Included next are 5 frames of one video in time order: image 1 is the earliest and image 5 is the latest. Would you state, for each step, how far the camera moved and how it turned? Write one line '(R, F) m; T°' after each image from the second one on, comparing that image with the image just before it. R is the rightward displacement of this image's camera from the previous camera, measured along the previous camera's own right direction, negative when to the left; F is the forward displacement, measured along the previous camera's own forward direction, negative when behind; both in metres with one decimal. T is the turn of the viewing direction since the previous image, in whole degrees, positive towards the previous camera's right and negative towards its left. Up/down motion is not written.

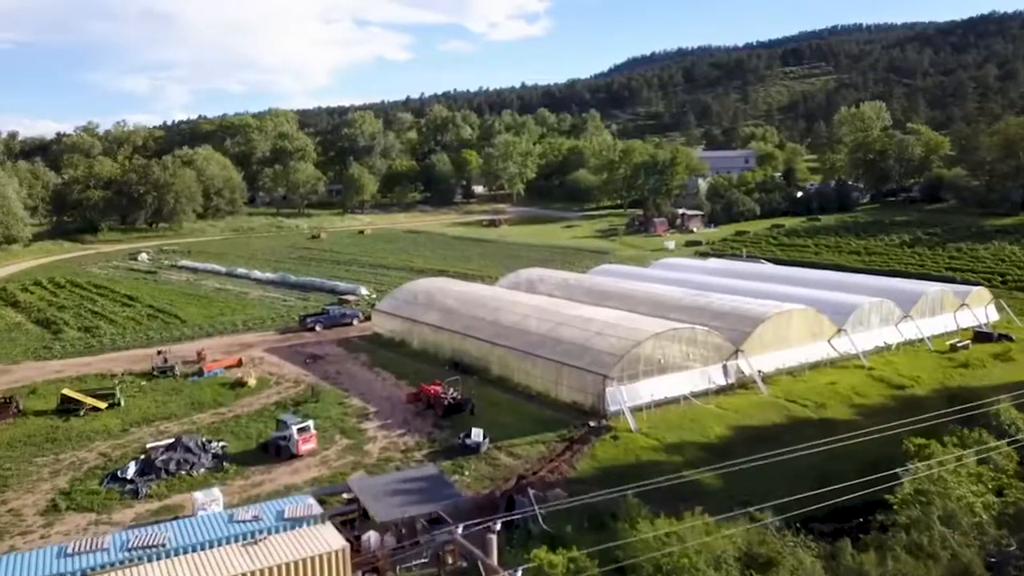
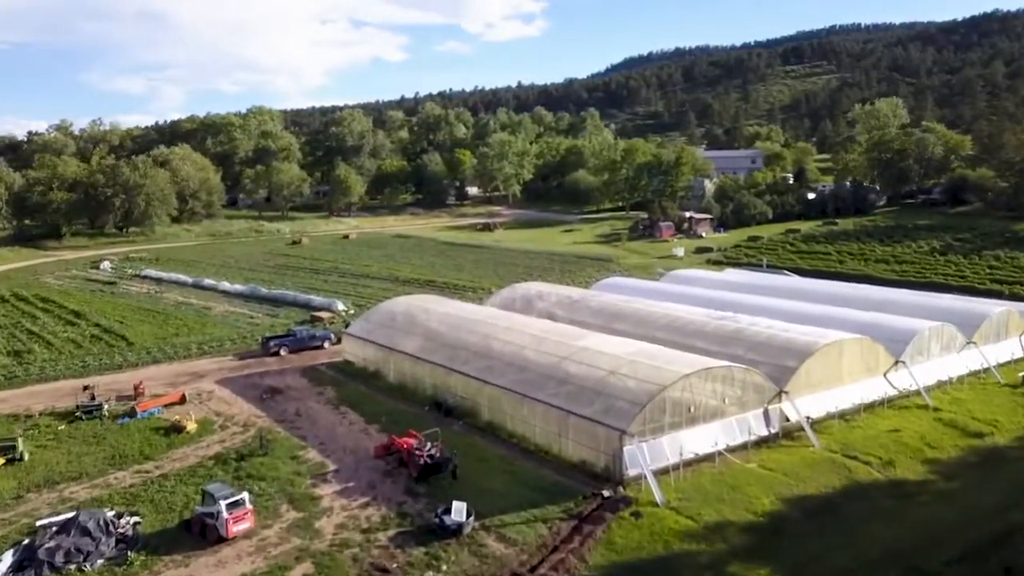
(+0.1, +4.5) m; 0°
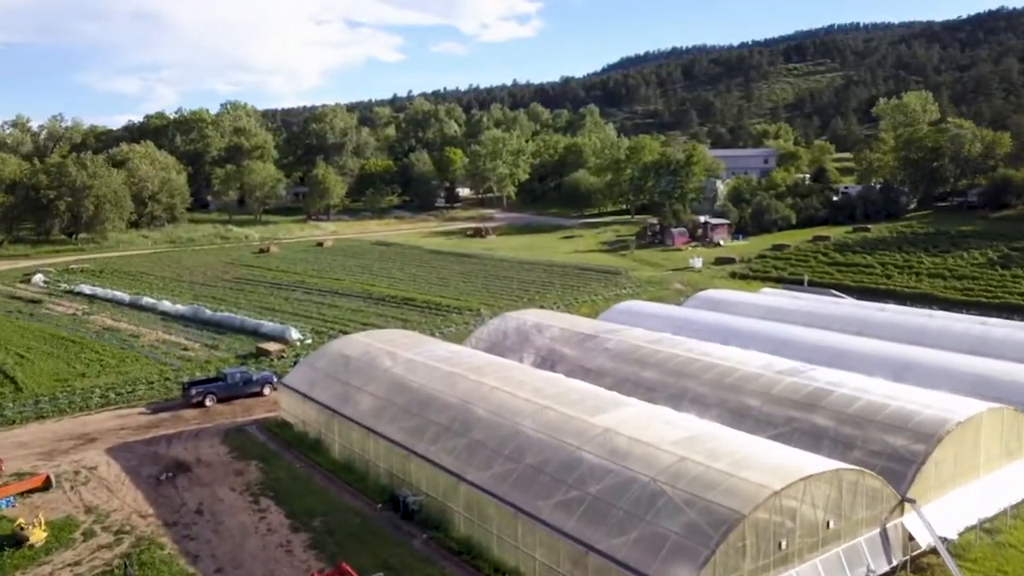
(+0.1, +6.6) m; 0°
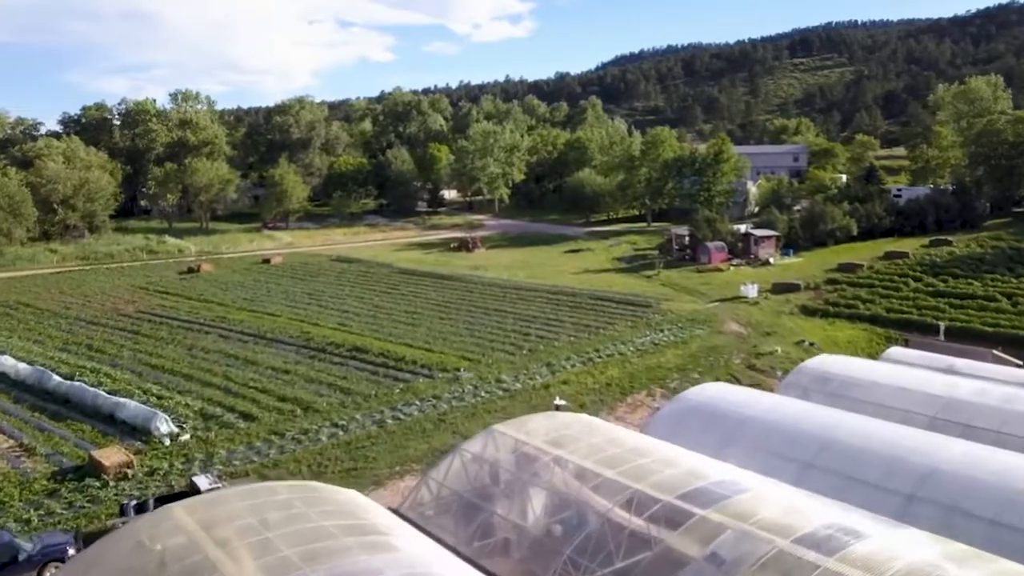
(0.0, +11.2) m; 0°
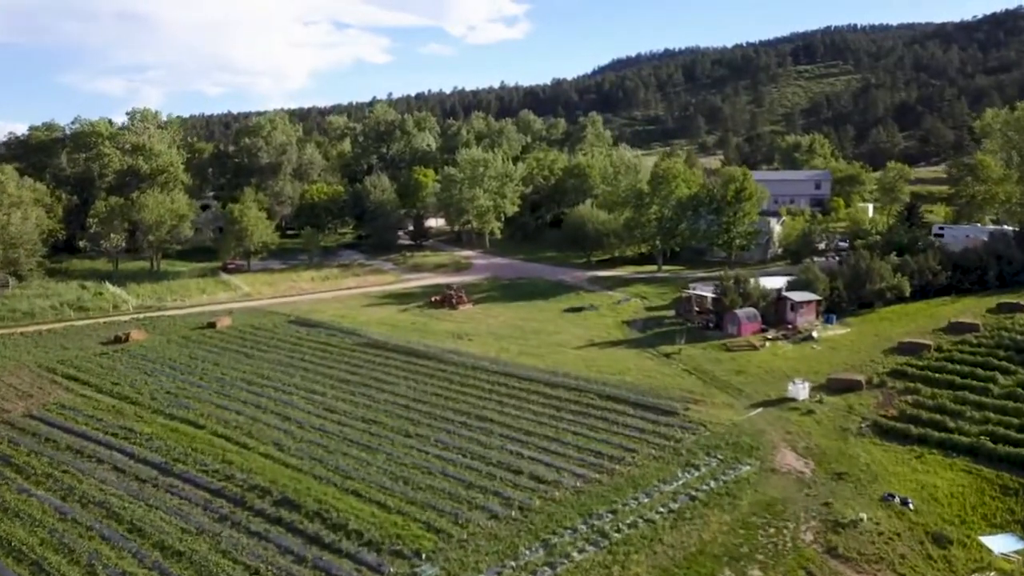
(+0.2, +7.2) m; 0°
